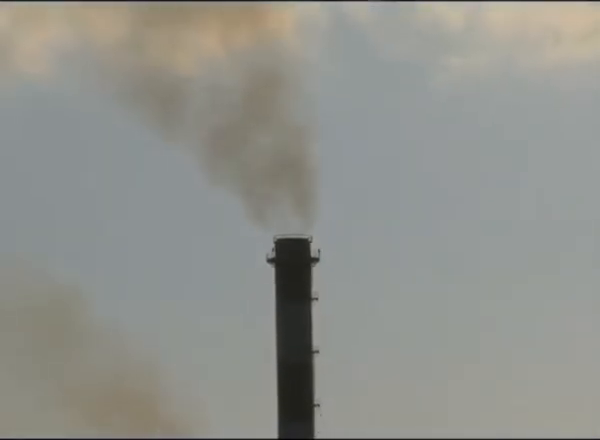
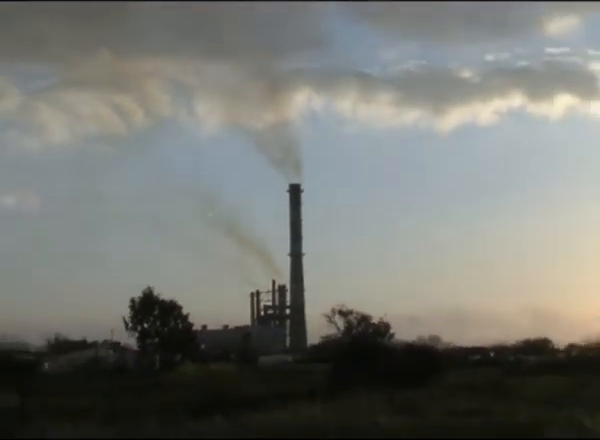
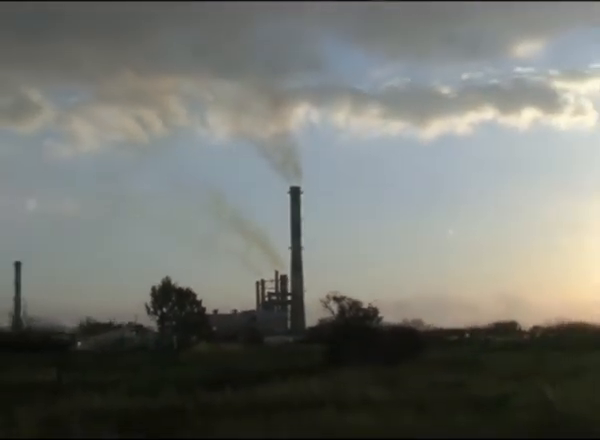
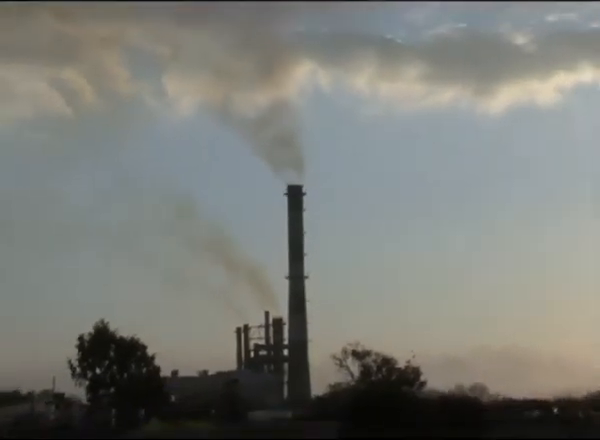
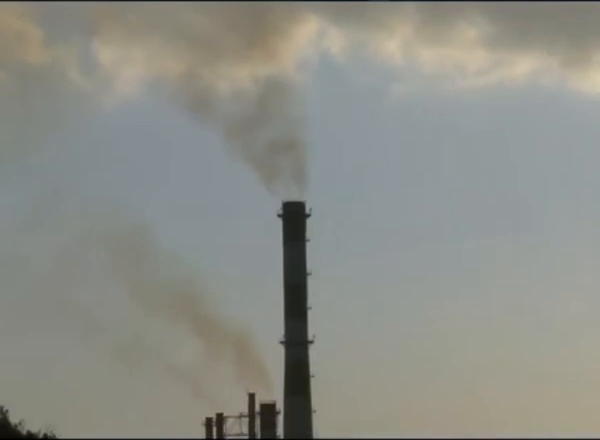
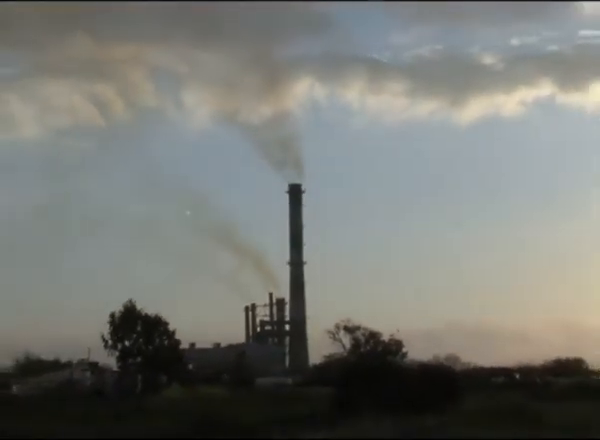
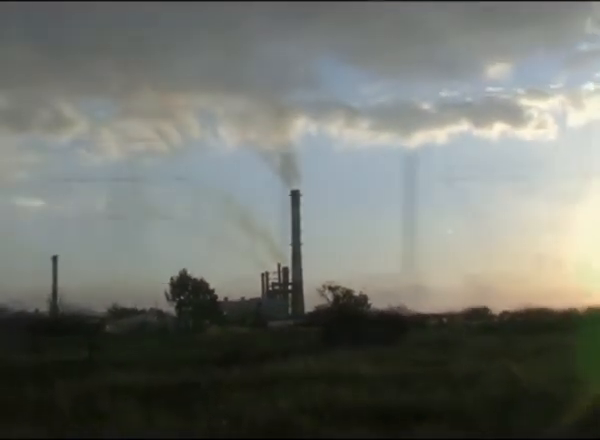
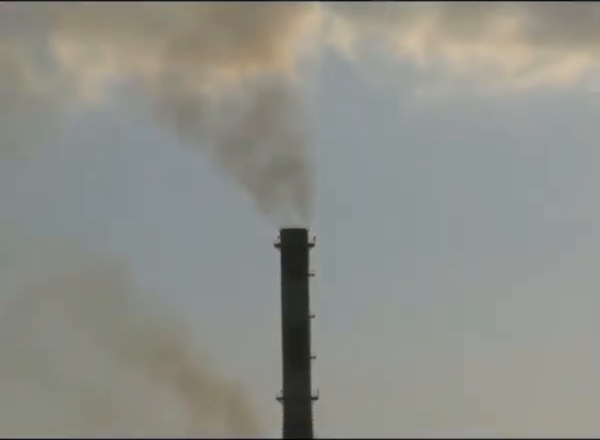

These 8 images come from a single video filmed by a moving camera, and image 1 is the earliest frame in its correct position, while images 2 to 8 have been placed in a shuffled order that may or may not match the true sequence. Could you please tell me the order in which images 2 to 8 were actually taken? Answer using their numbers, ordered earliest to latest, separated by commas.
8, 5, 4, 6, 2, 3, 7
